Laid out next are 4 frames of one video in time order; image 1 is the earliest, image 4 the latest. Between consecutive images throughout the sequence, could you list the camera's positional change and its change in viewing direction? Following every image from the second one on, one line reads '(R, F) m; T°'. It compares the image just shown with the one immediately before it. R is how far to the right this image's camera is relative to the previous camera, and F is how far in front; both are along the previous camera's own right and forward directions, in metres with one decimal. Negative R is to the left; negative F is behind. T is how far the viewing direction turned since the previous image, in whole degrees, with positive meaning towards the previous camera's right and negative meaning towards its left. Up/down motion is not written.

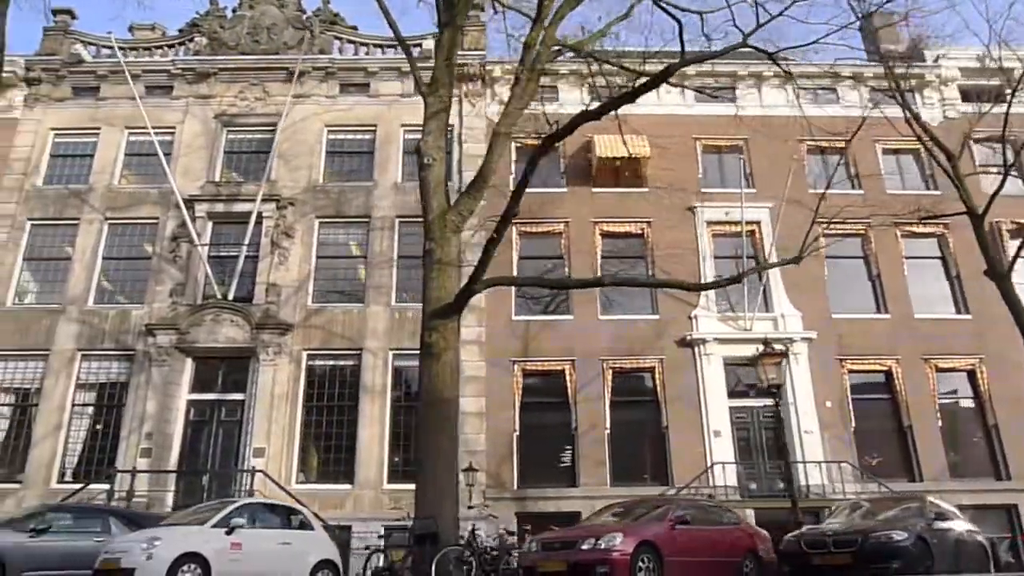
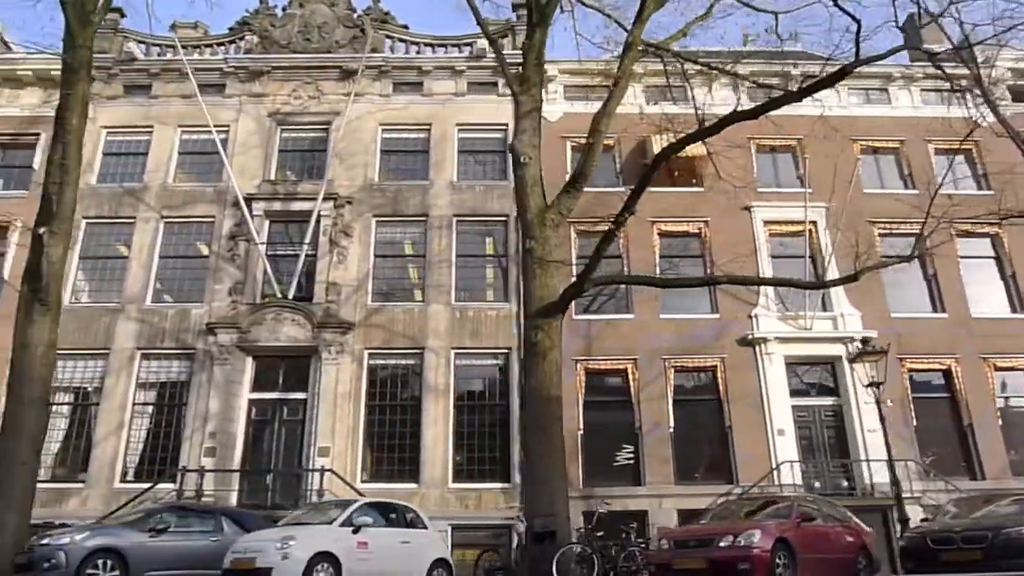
(-1.5, 0.0) m; +1°
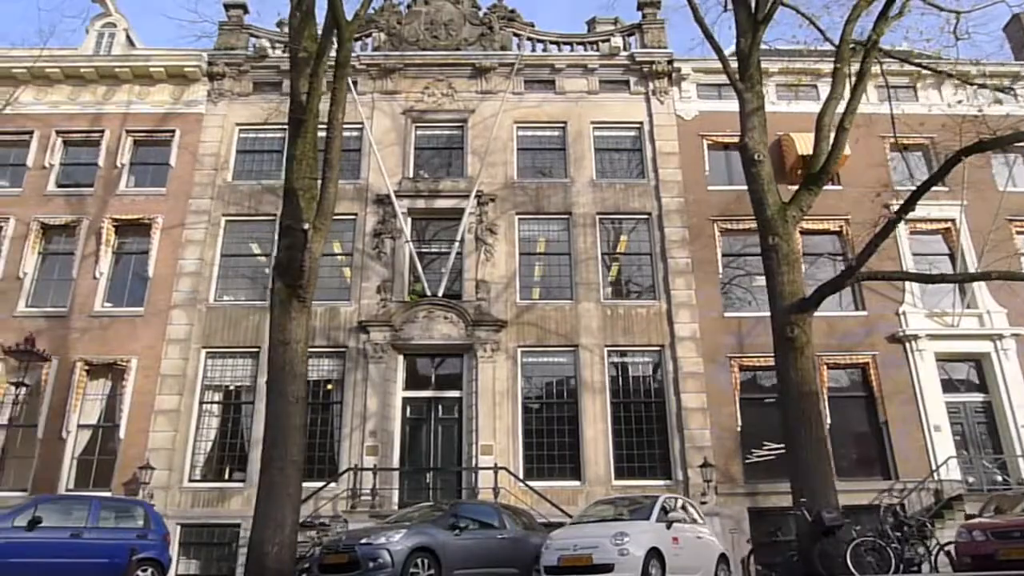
(-3.7, 0.0) m; +1°
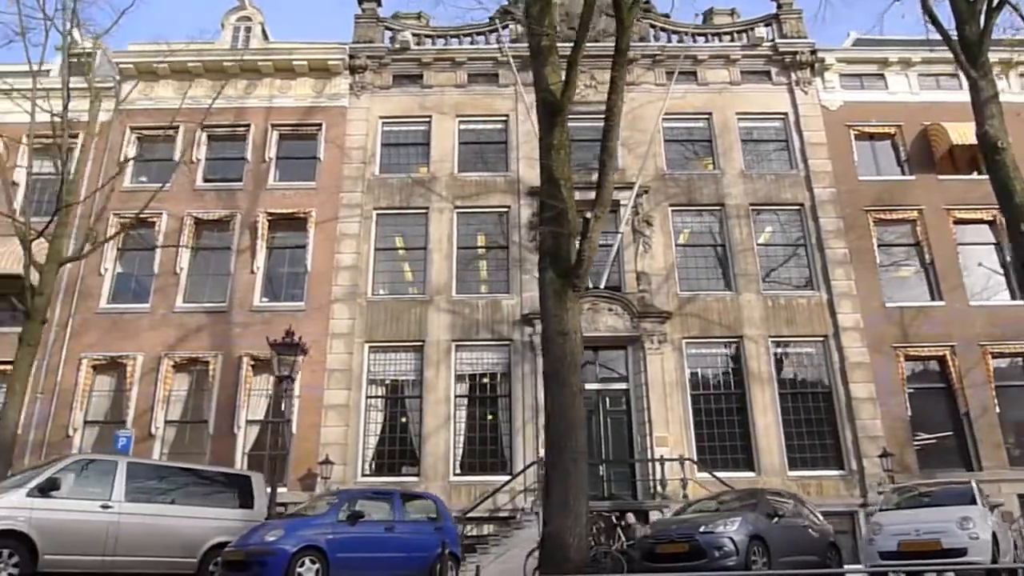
(-3.8, +0.1) m; +1°
